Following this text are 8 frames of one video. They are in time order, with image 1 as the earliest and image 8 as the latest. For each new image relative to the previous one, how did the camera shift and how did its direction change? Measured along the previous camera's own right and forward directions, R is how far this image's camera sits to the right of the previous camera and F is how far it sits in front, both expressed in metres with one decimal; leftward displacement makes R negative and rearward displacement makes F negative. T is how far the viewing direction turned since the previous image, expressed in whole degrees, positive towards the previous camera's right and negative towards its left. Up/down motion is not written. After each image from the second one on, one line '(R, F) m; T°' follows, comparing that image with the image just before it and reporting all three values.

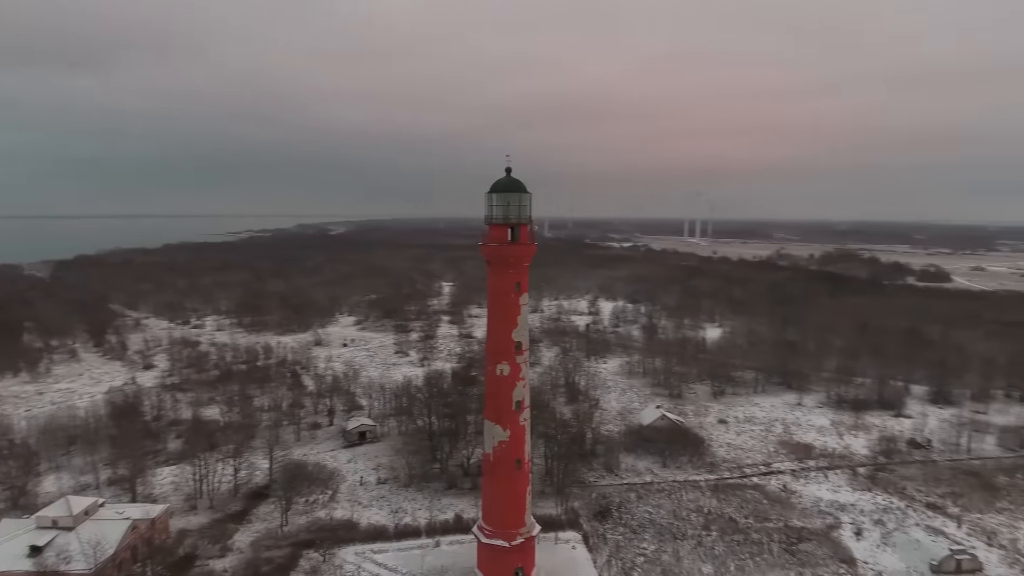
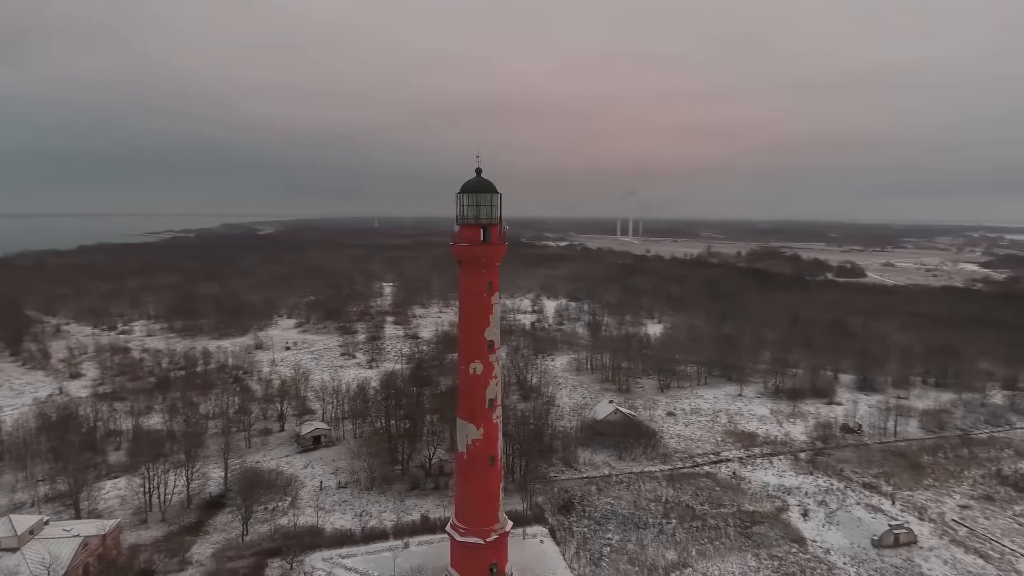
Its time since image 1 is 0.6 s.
(-0.6, -0.1) m; +6°
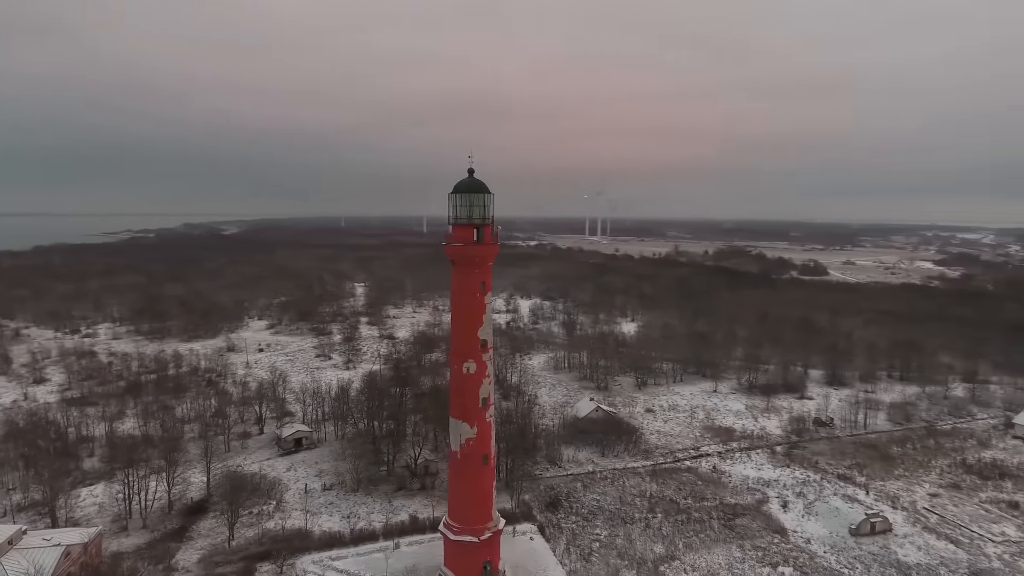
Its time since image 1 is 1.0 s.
(-0.4, -0.1) m; +3°
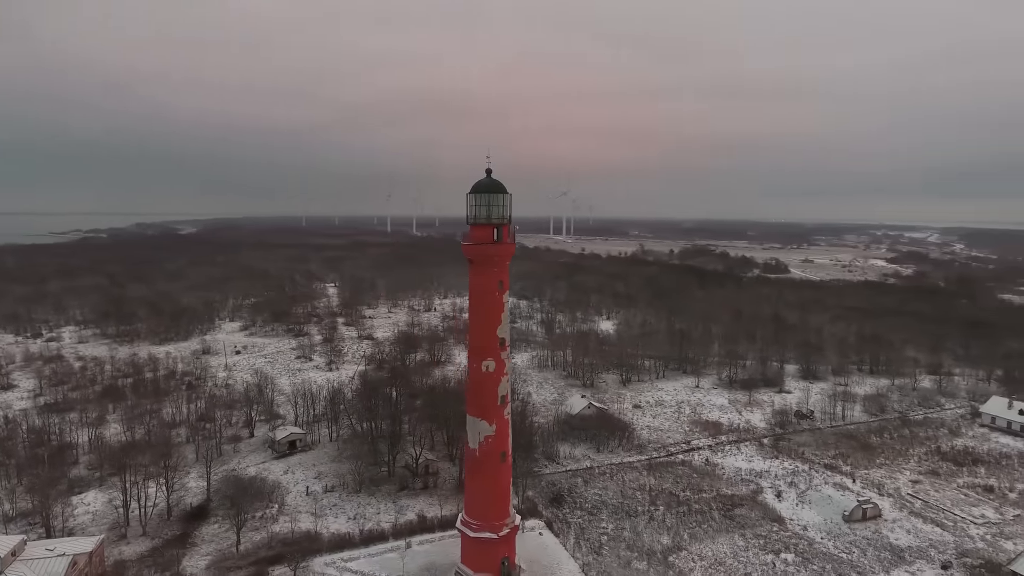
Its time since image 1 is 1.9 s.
(-1.1, -0.1) m; +3°
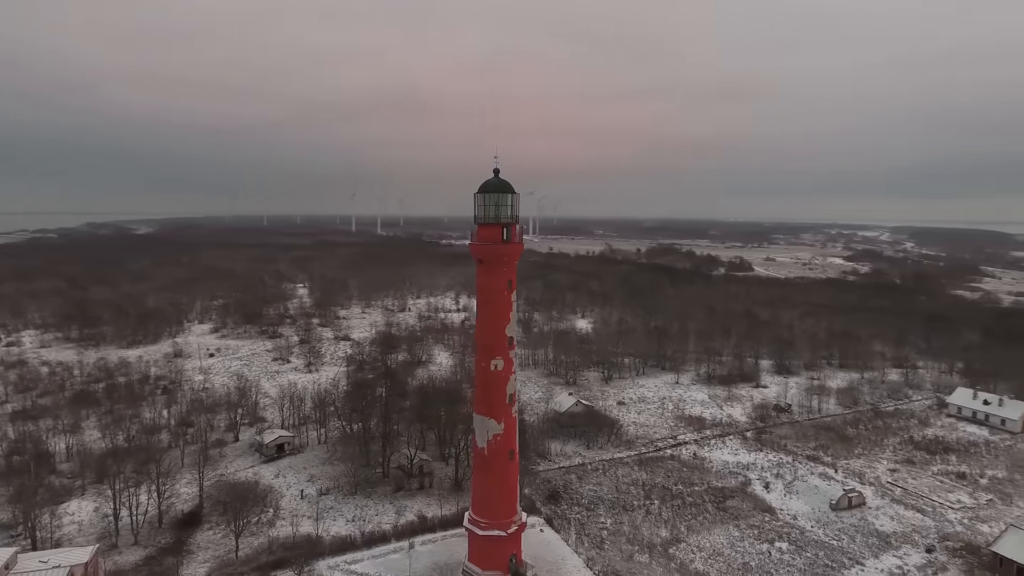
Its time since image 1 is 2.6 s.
(-0.8, -0.1) m; +3°
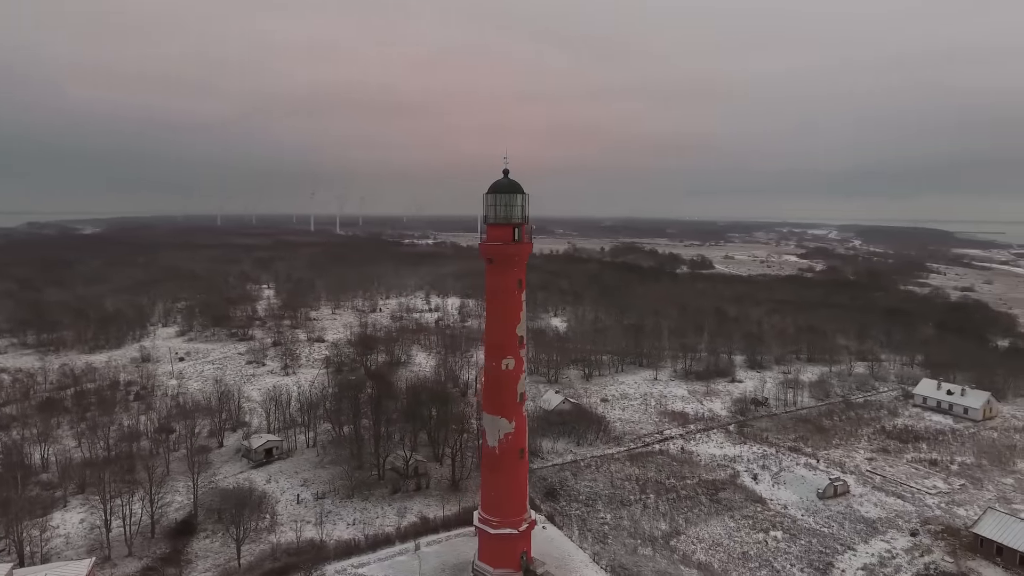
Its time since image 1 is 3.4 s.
(-1.0, -0.1) m; +3°
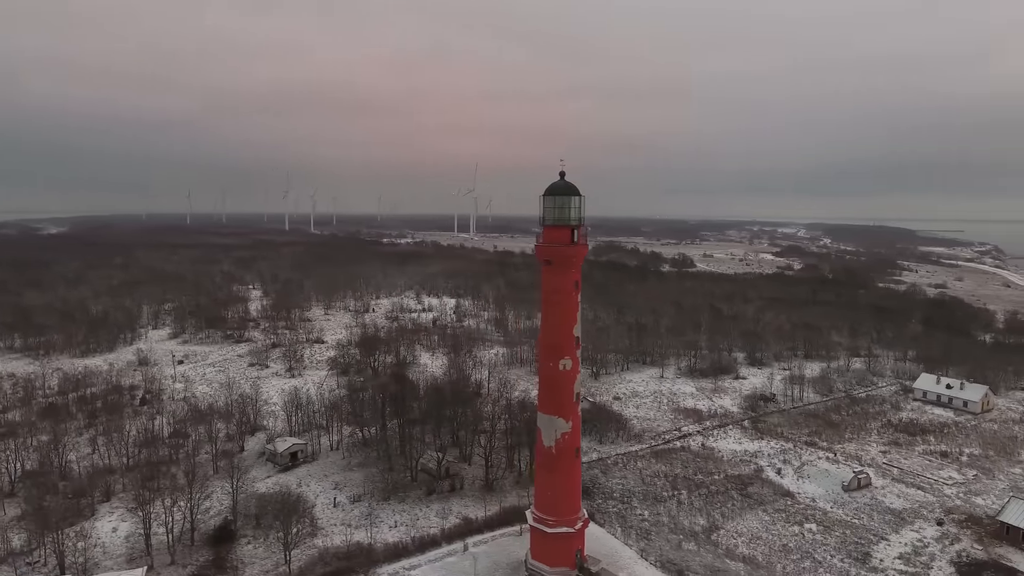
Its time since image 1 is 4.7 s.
(-1.7, -0.2) m; +2°
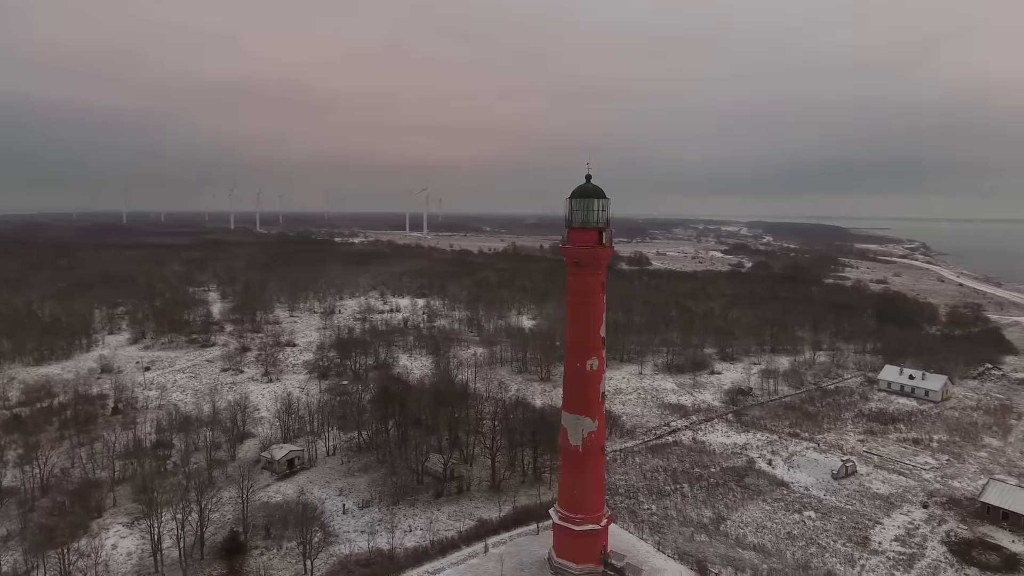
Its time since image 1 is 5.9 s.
(-1.6, -0.1) m; +4°
